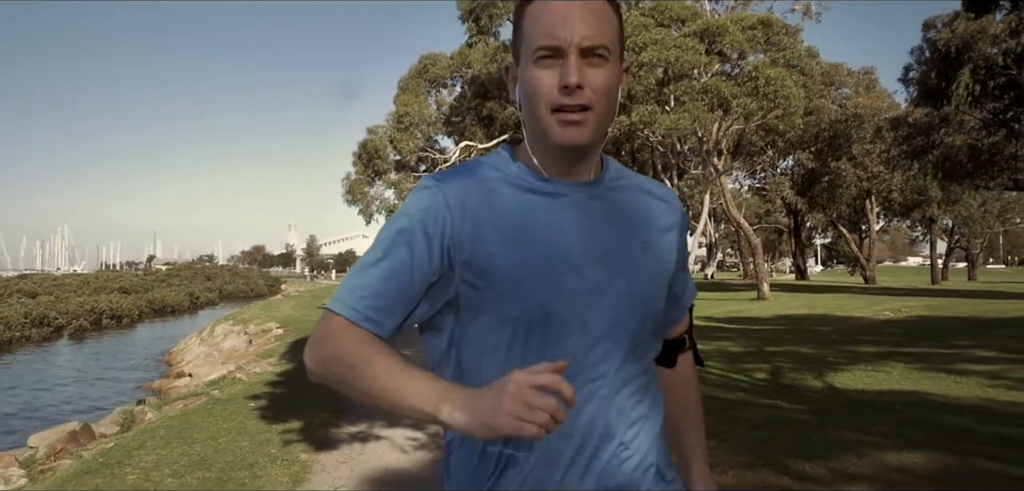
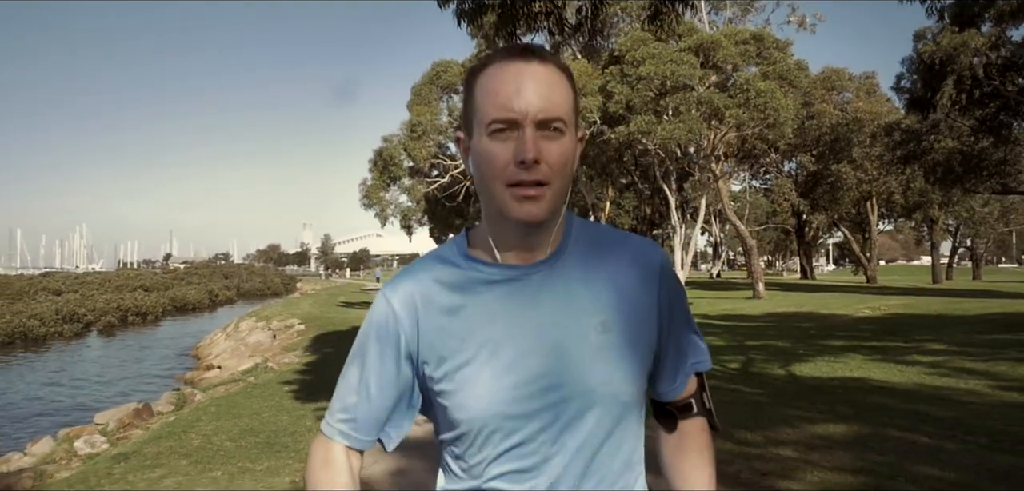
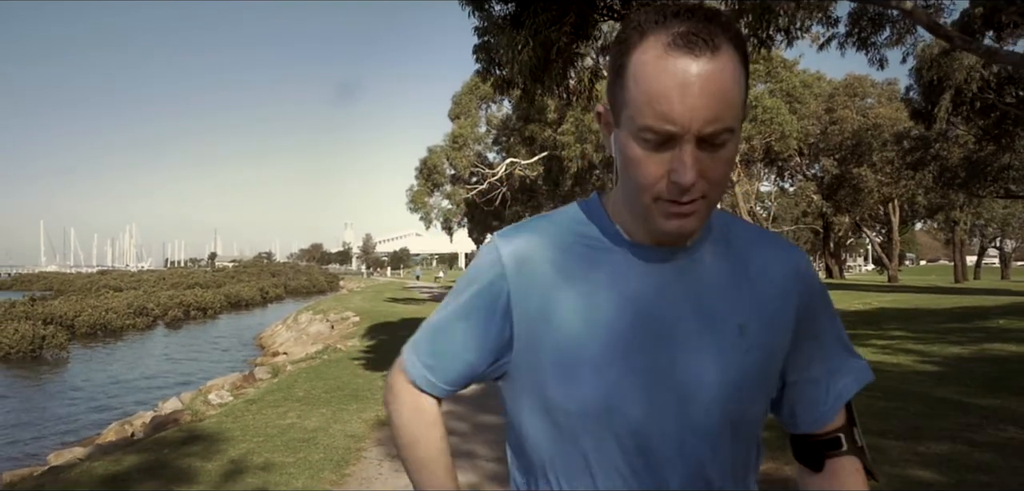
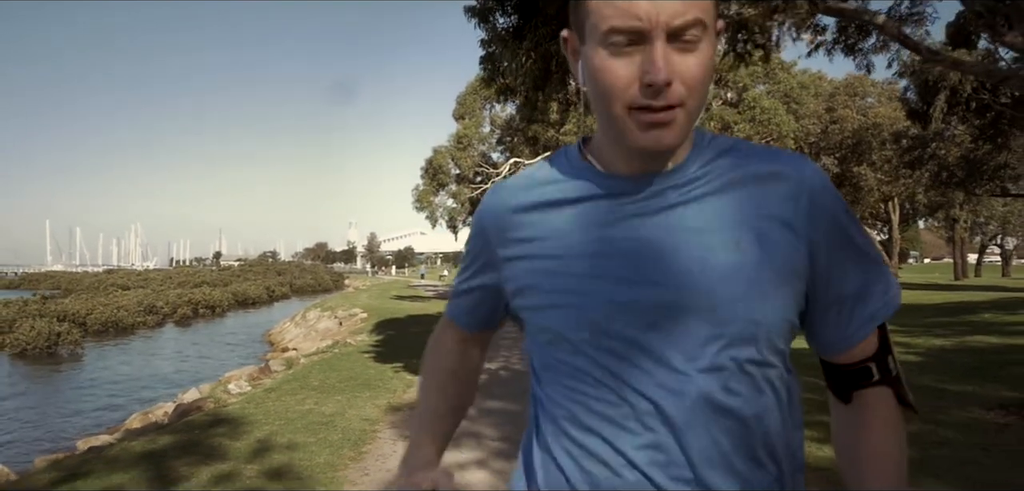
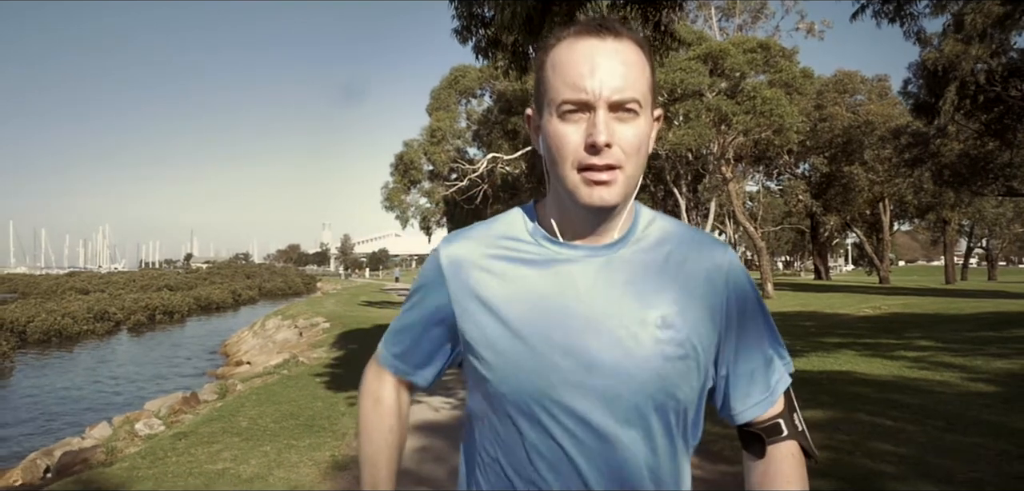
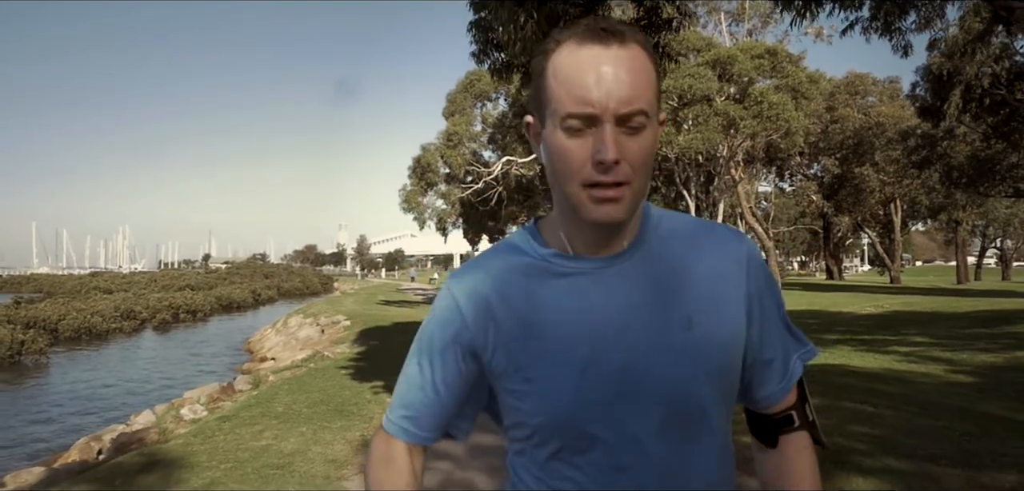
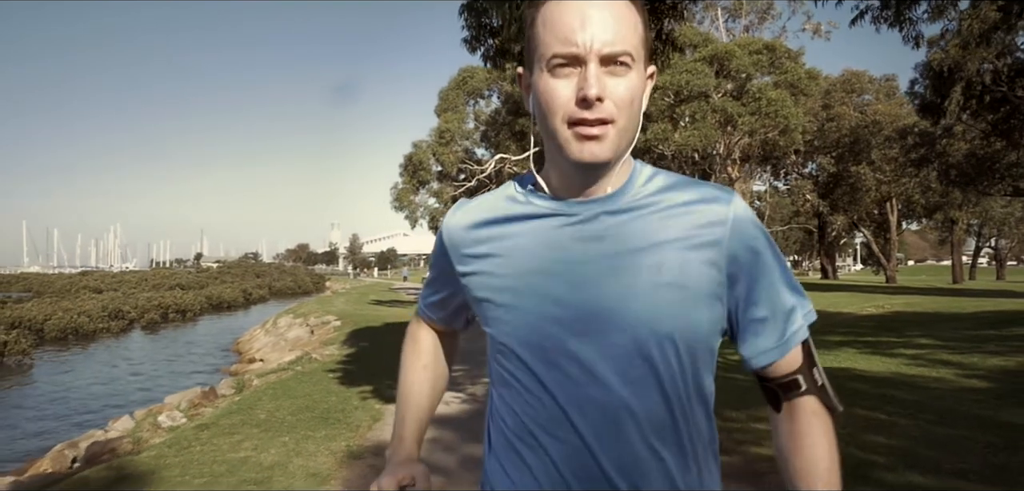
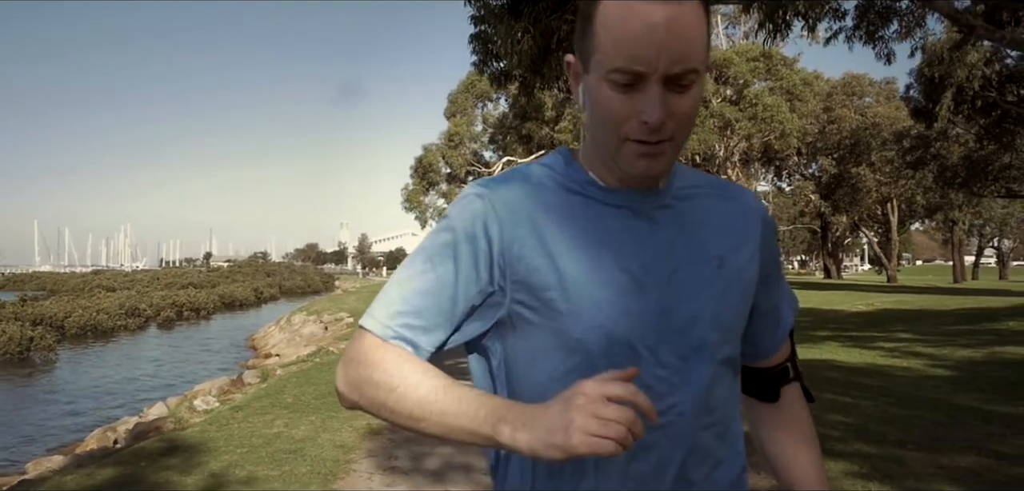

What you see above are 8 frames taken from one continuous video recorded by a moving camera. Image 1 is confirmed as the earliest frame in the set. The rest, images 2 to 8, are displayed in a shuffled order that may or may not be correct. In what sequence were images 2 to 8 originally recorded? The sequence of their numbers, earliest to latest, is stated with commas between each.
2, 5, 7, 6, 8, 3, 4
